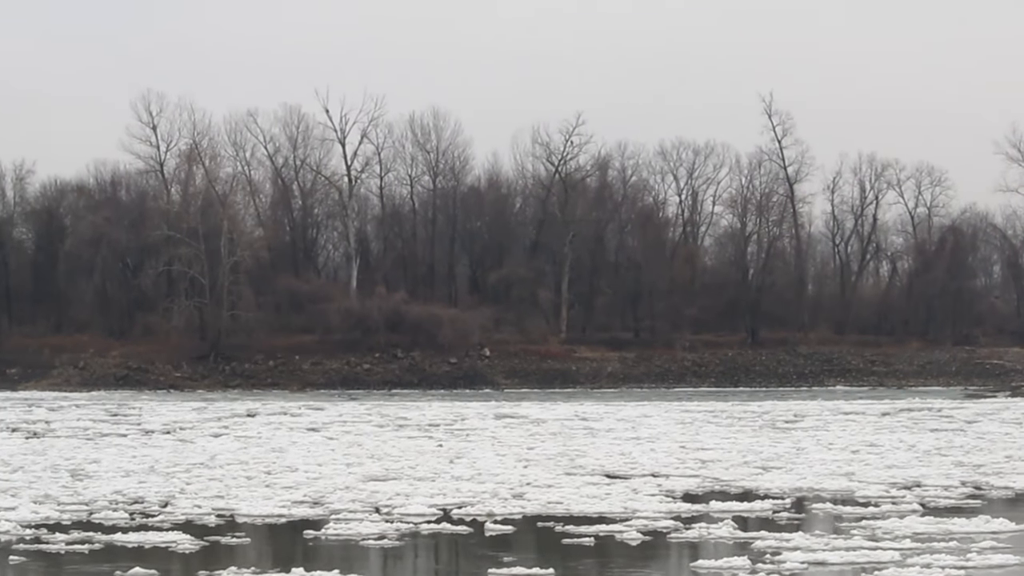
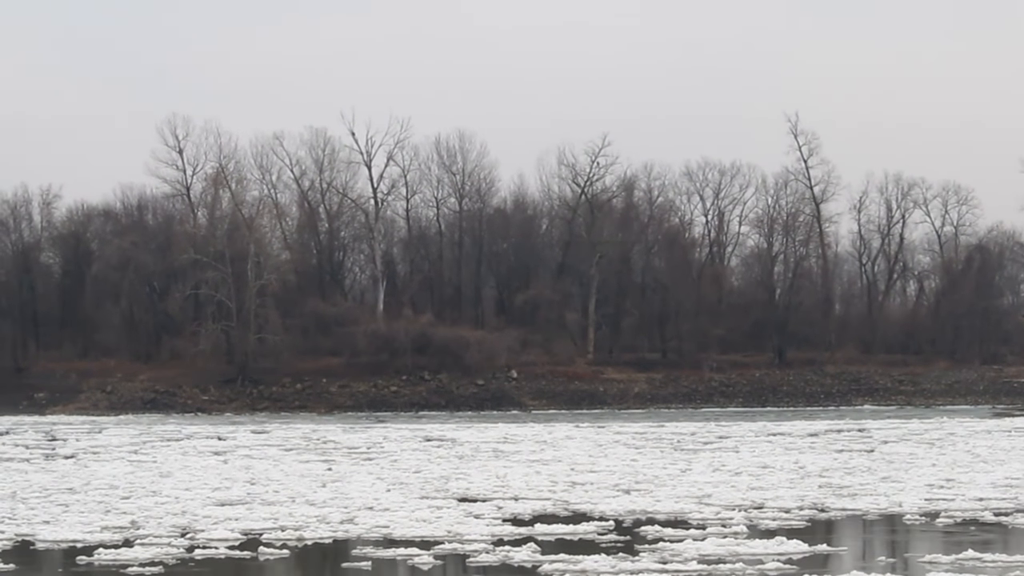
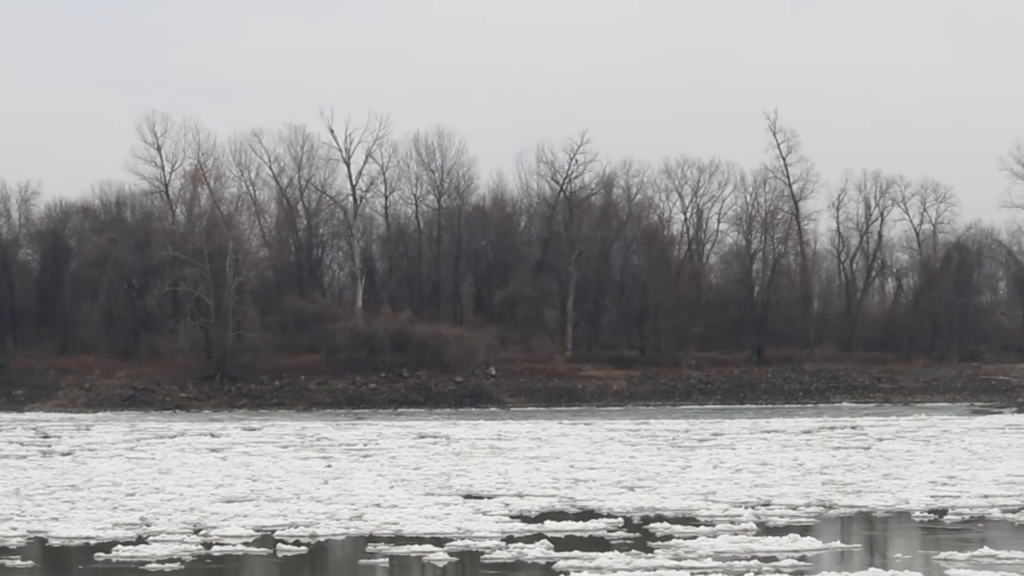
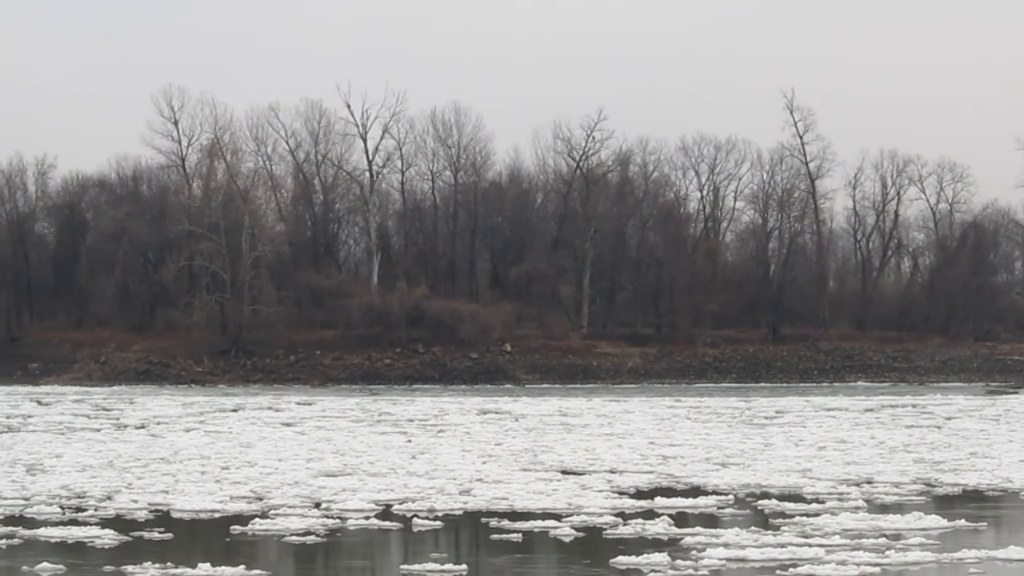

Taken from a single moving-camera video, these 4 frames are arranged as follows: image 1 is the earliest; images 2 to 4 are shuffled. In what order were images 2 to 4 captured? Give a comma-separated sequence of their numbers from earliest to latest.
4, 3, 2
